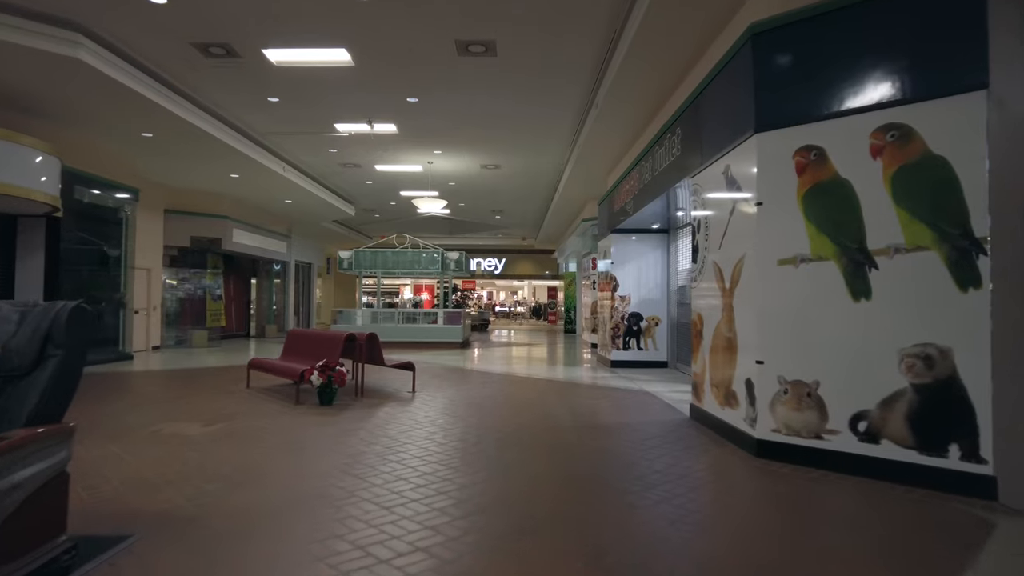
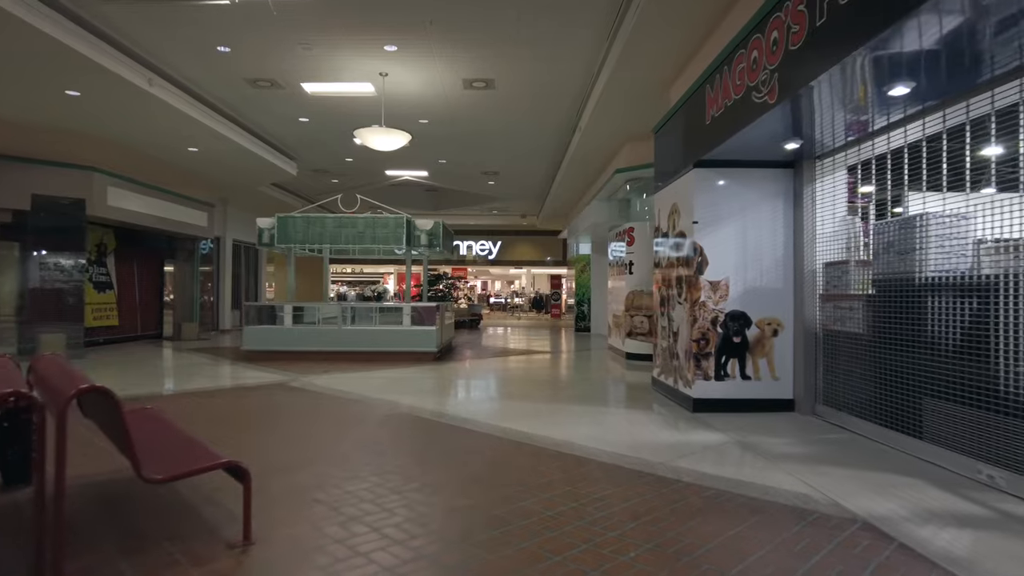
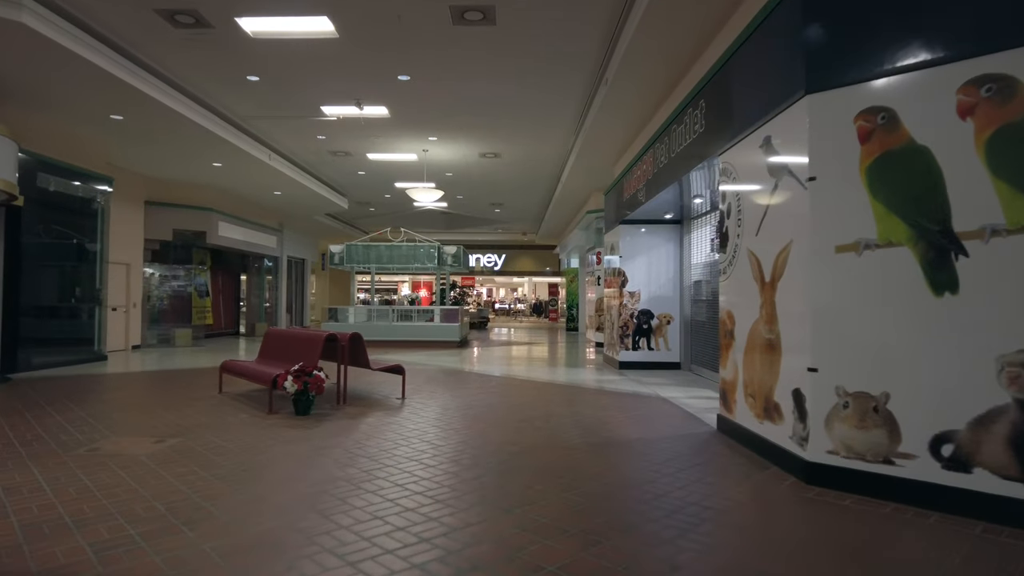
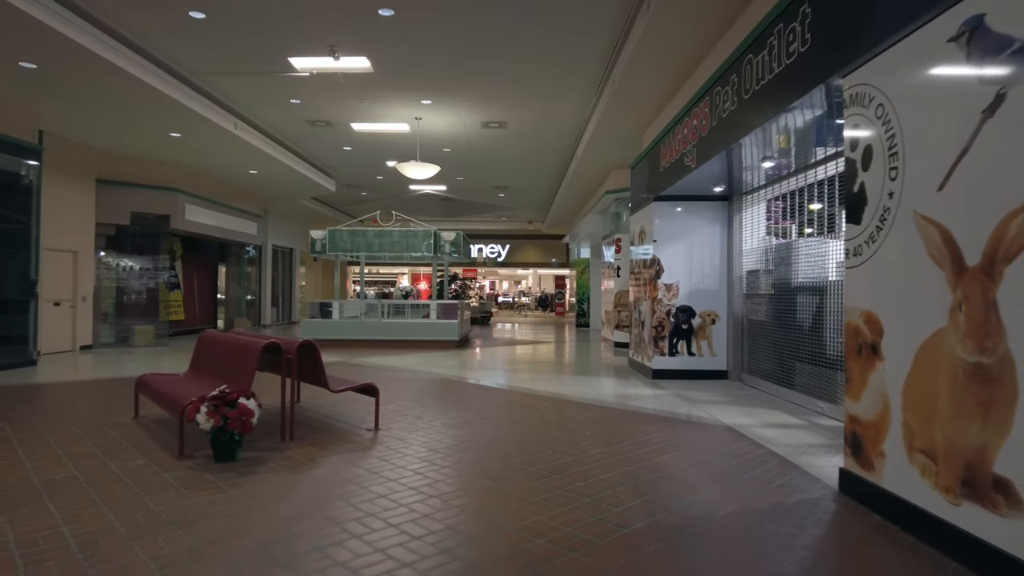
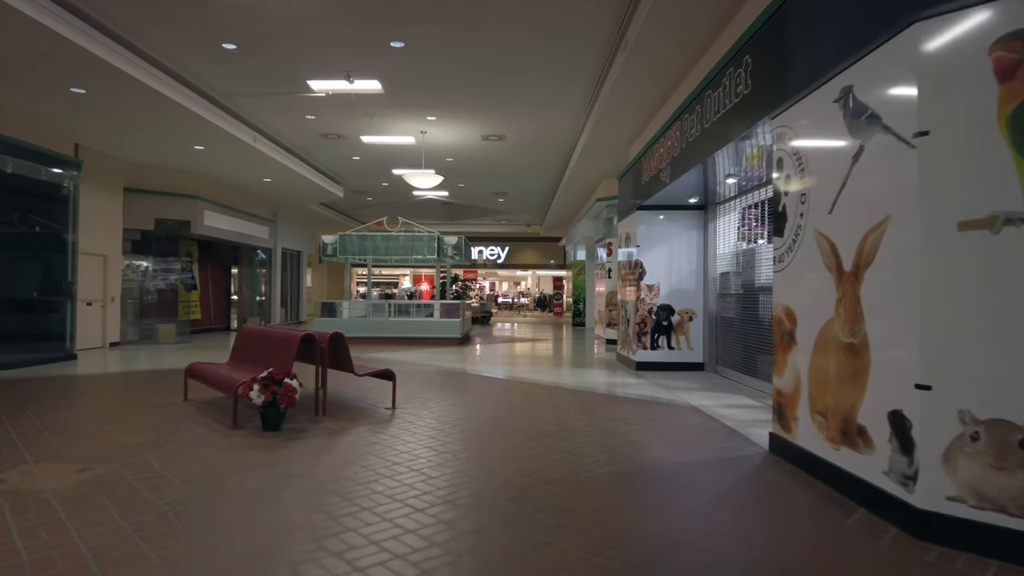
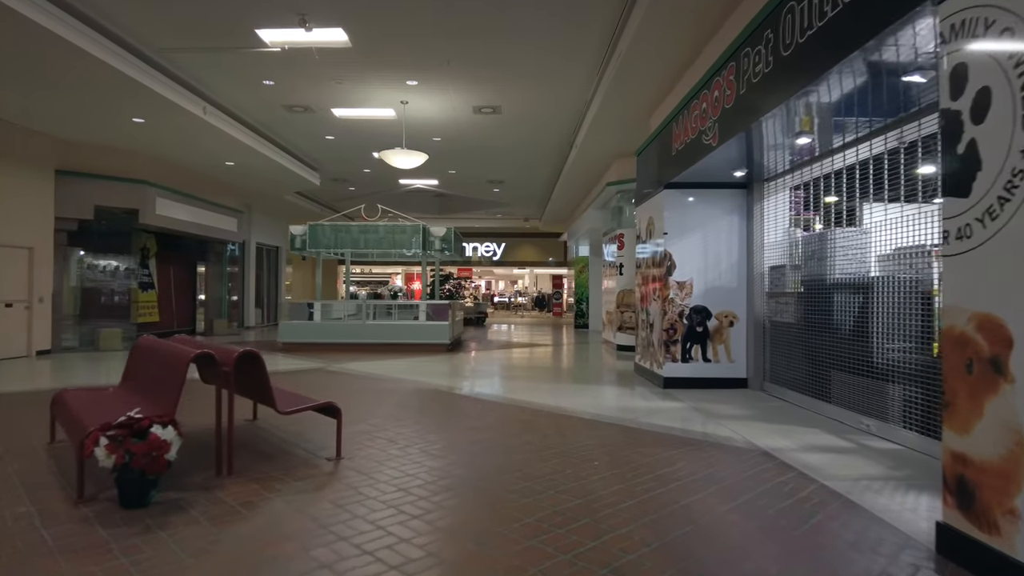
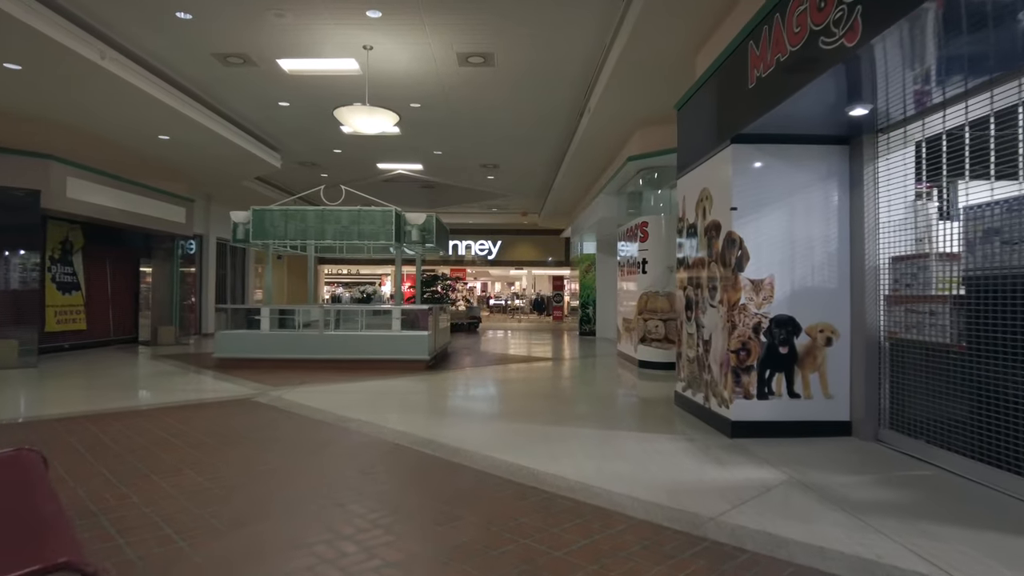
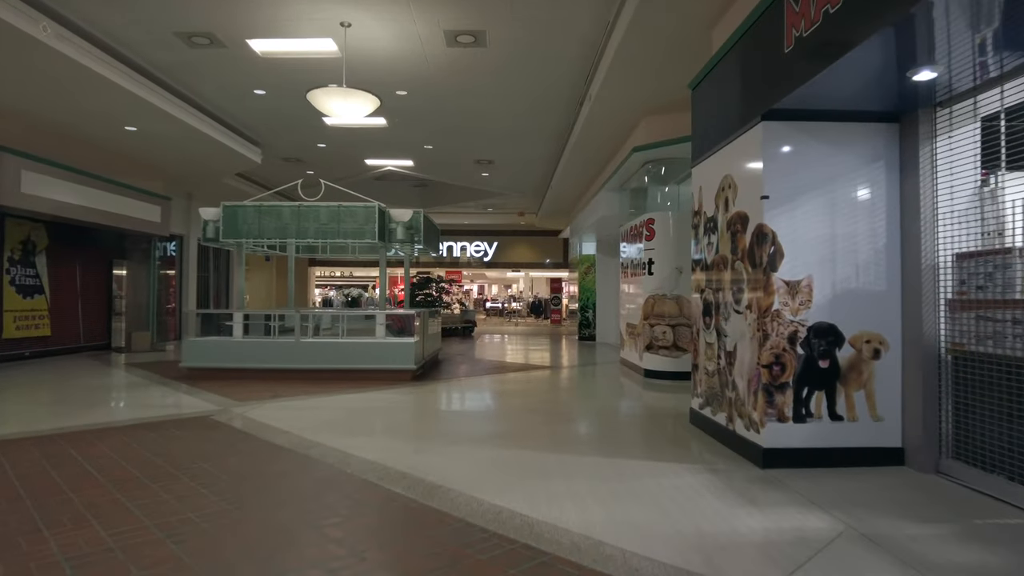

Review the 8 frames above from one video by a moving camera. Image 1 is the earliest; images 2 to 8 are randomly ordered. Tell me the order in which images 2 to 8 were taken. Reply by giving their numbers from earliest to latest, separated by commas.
3, 5, 4, 6, 2, 7, 8
